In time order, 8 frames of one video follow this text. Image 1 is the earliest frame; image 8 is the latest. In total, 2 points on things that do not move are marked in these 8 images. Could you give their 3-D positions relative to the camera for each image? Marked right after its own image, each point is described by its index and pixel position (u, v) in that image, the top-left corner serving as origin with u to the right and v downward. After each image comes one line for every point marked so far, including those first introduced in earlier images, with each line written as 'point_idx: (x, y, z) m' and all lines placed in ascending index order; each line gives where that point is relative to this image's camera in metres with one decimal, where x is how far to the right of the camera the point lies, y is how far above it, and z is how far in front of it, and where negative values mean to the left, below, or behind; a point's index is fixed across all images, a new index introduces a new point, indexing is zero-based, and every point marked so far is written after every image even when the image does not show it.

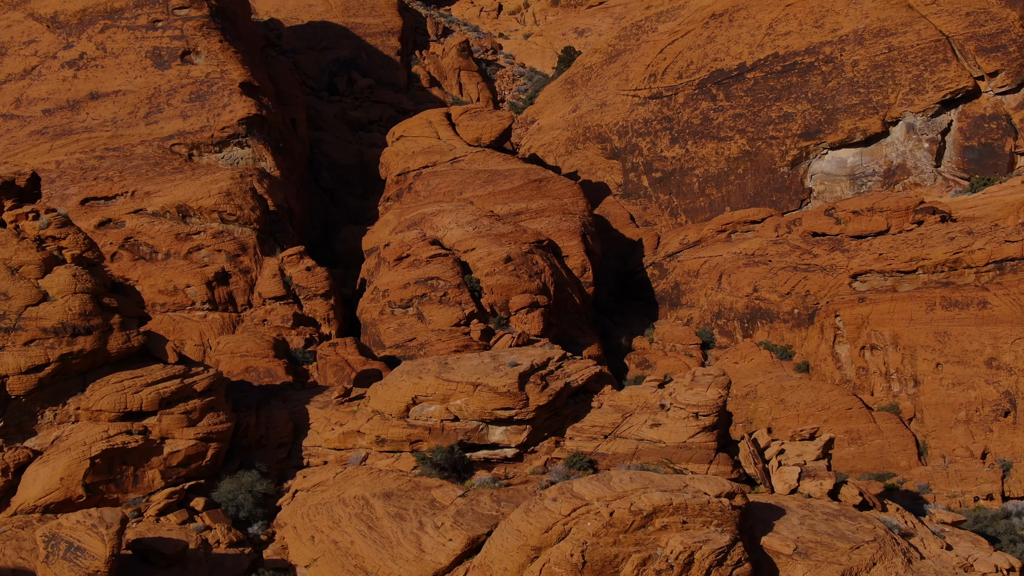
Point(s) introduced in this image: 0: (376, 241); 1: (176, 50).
0: (-2.3, +0.8, +17.2) m
1: (-6.1, +4.3, +18.4) m
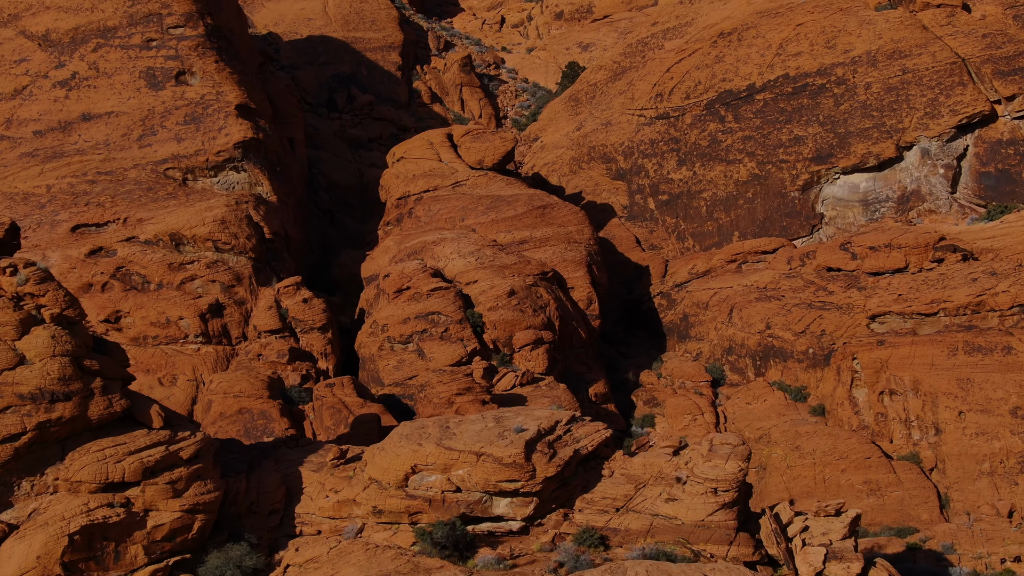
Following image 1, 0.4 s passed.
0: (-2.3, +0.3, +16.7) m
1: (-6.1, +3.9, +17.9) m
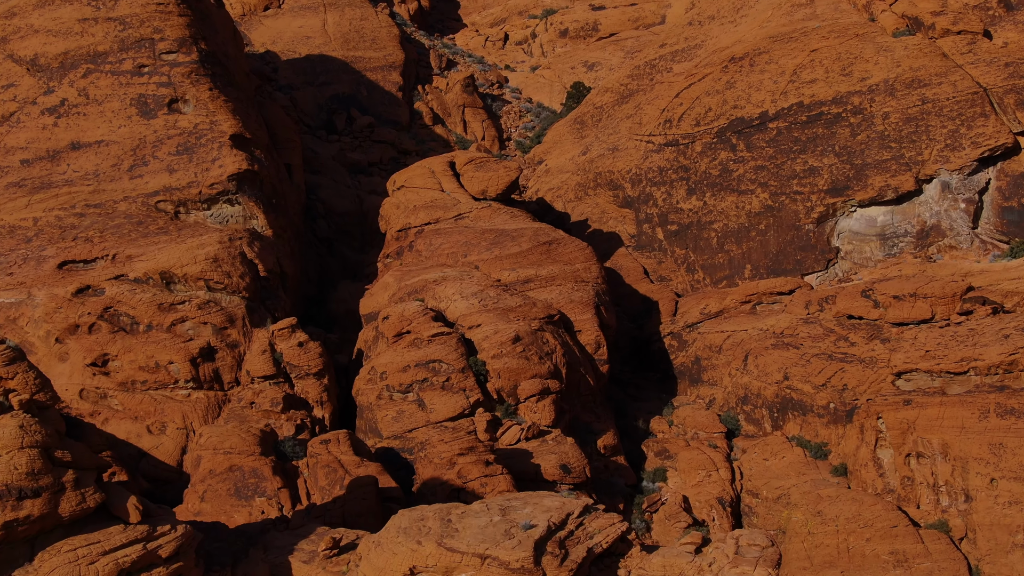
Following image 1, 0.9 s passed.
0: (-2.2, -0.3, +16.1) m
1: (-6.0, +3.3, +17.3) m
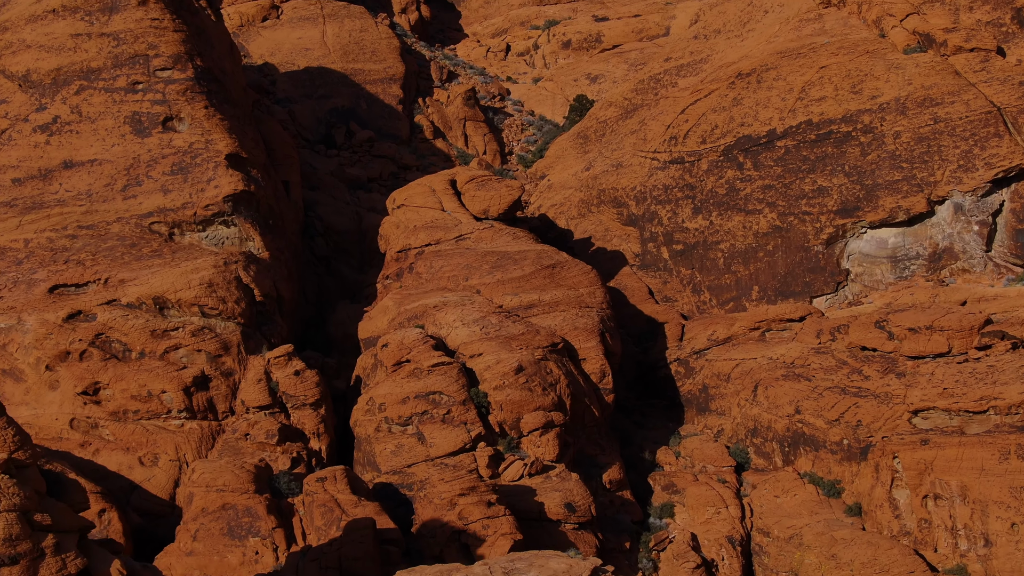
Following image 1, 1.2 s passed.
0: (-2.2, -0.7, +15.7) m
1: (-6.0, +2.9, +16.9) m
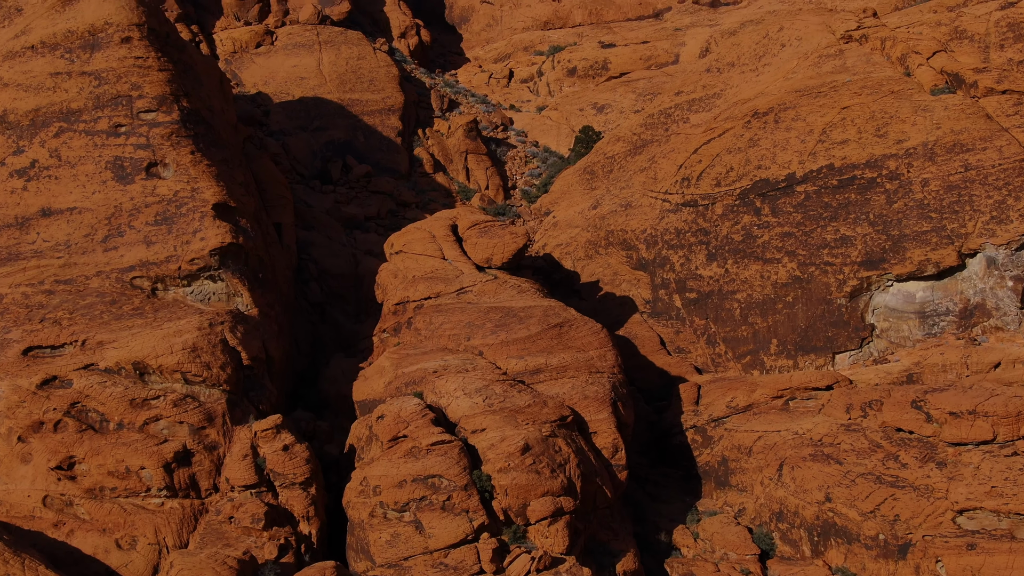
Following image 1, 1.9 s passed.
0: (-2.1, -1.5, +14.7) m
1: (-5.9, +2.0, +16.0) m
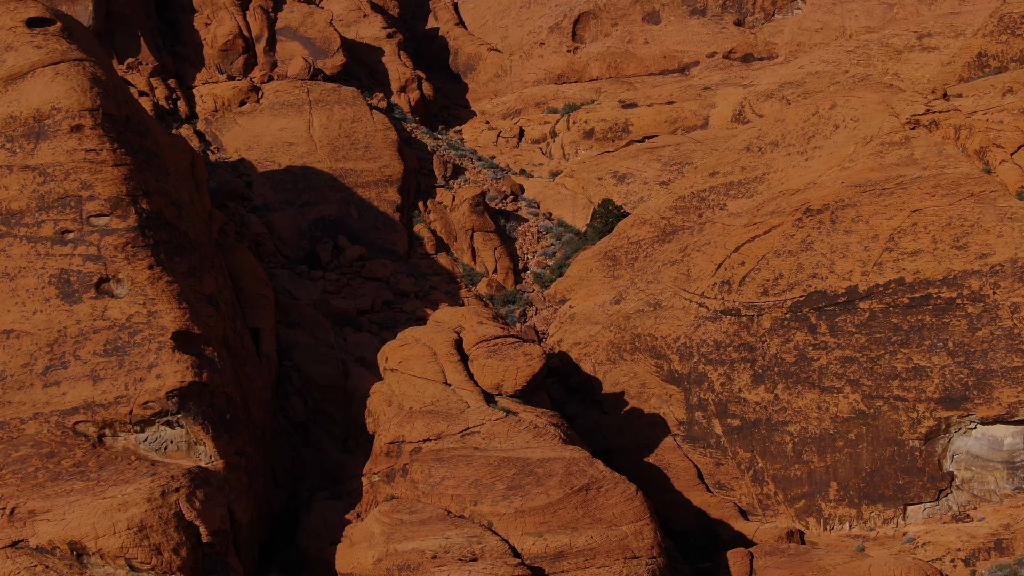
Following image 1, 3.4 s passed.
0: (-1.9, -3.4, +12.3) m
1: (-5.7, +0.2, +13.5) m
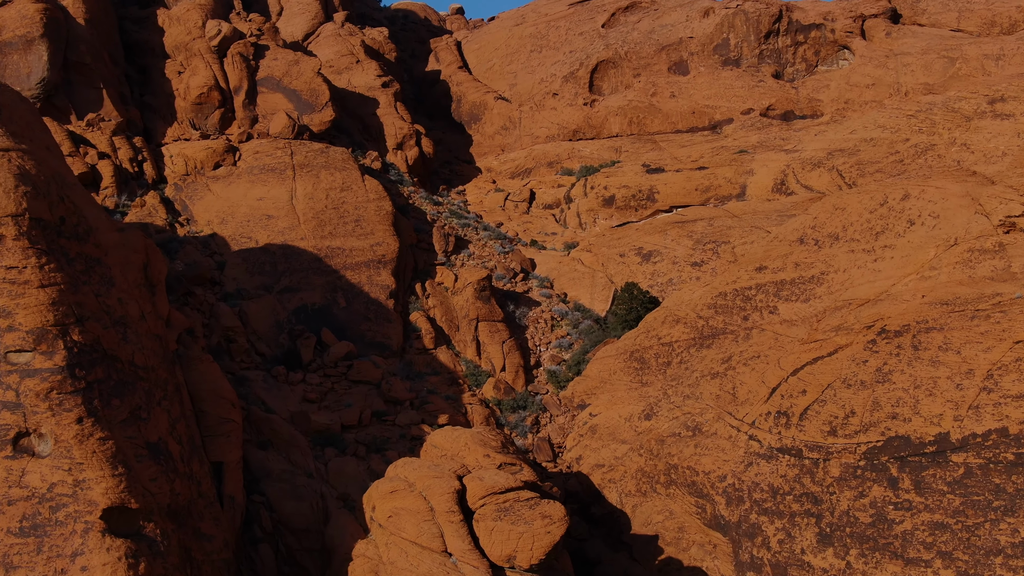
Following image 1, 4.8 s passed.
0: (-1.7, -5.1, +9.7) m
1: (-5.5, -1.5, +10.9) m
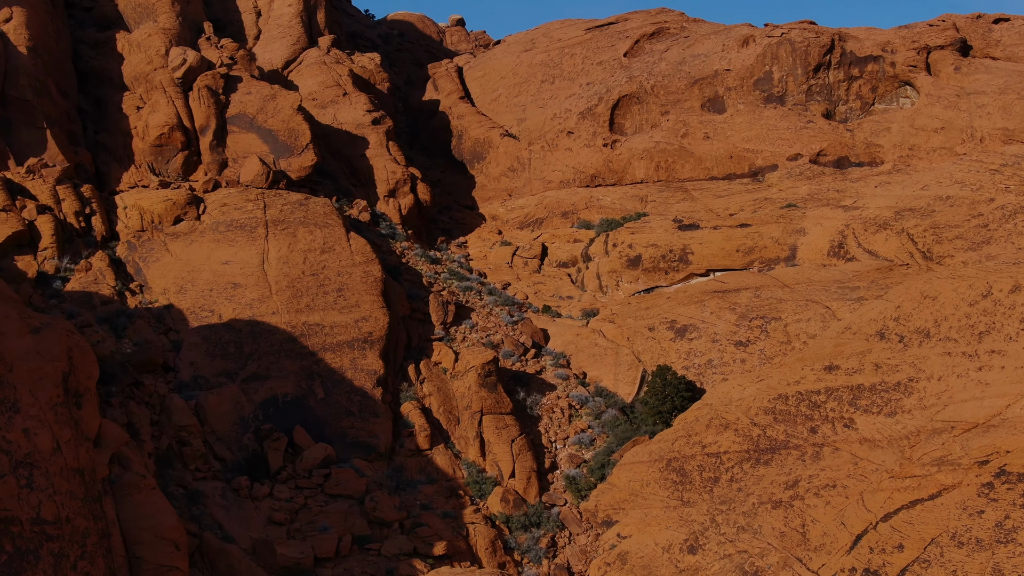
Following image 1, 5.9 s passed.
0: (-1.6, -6.4, +6.8) m
1: (-5.3, -2.8, +8.0) m
